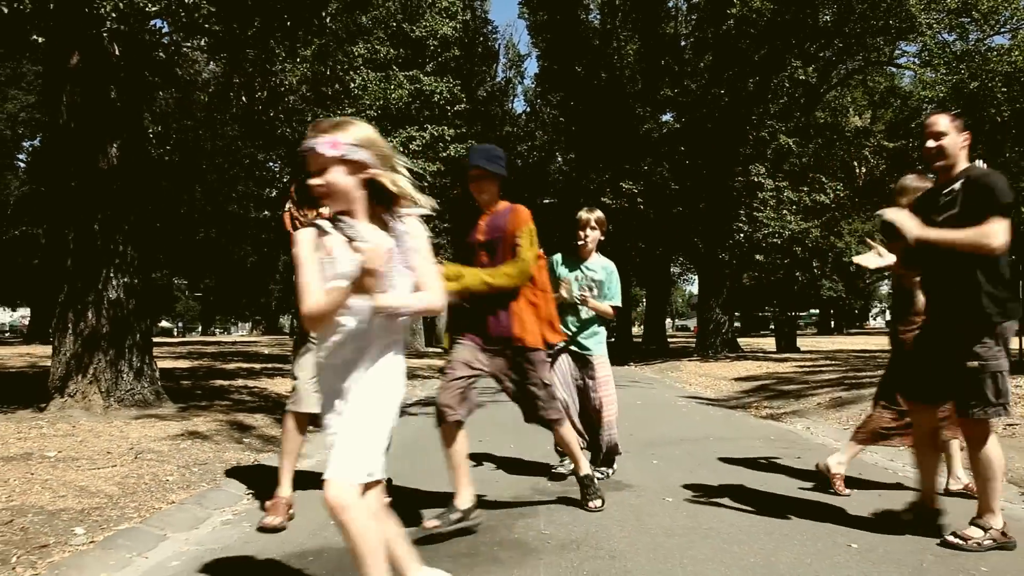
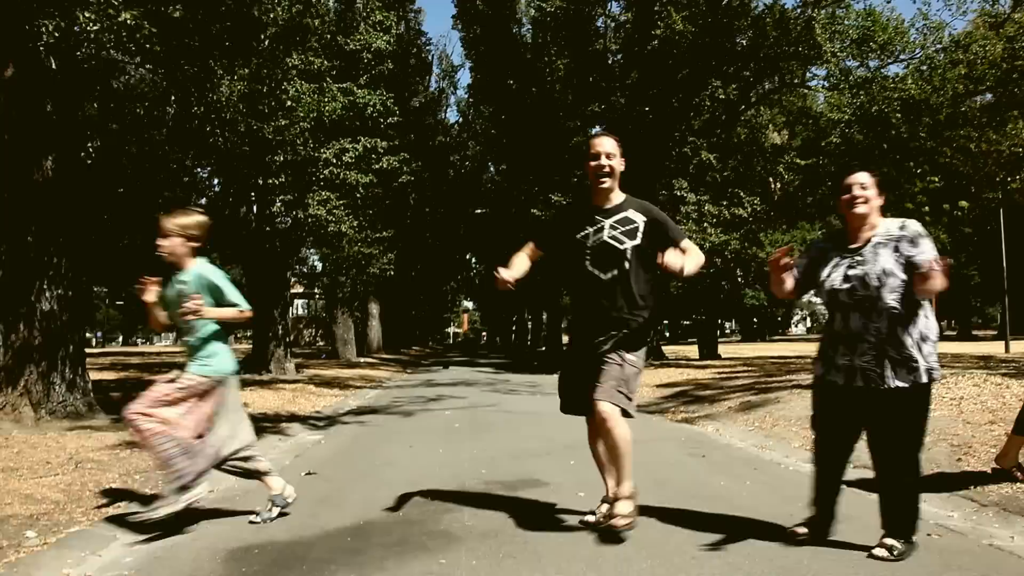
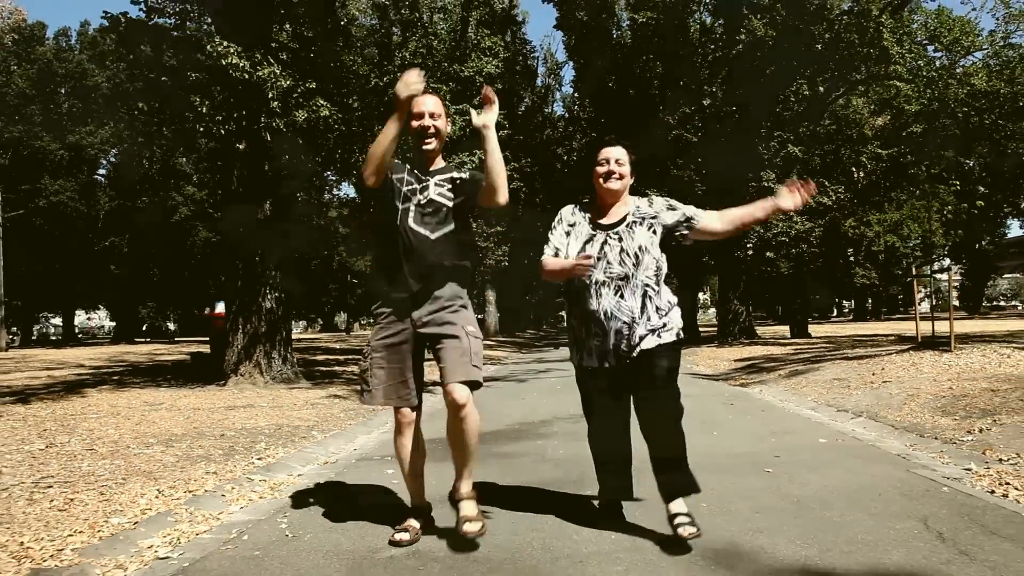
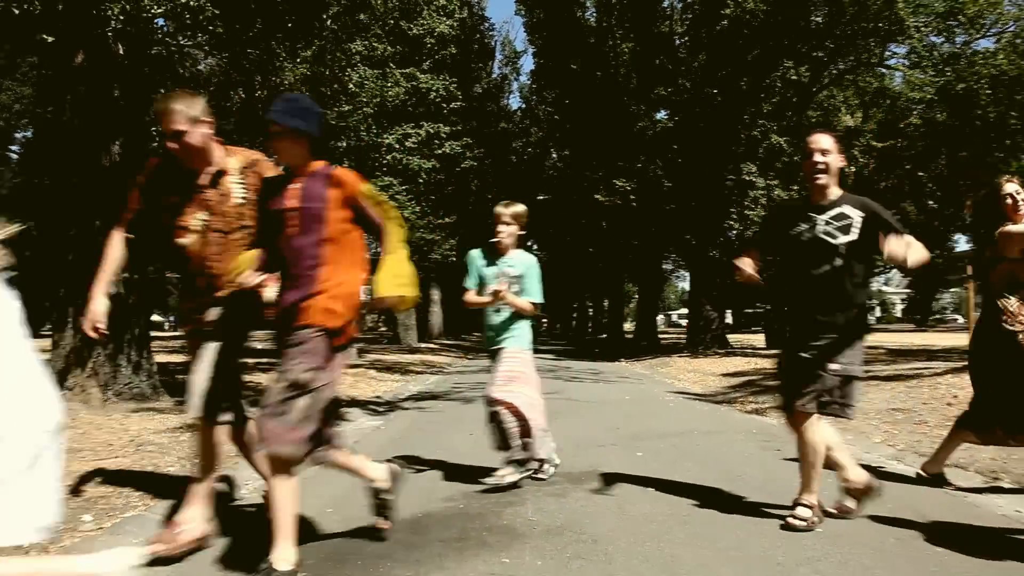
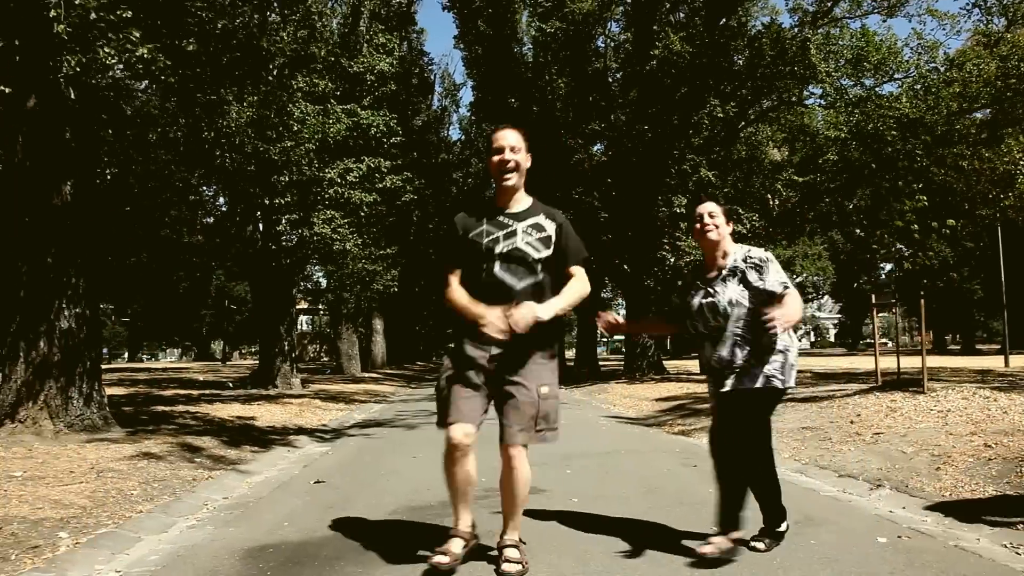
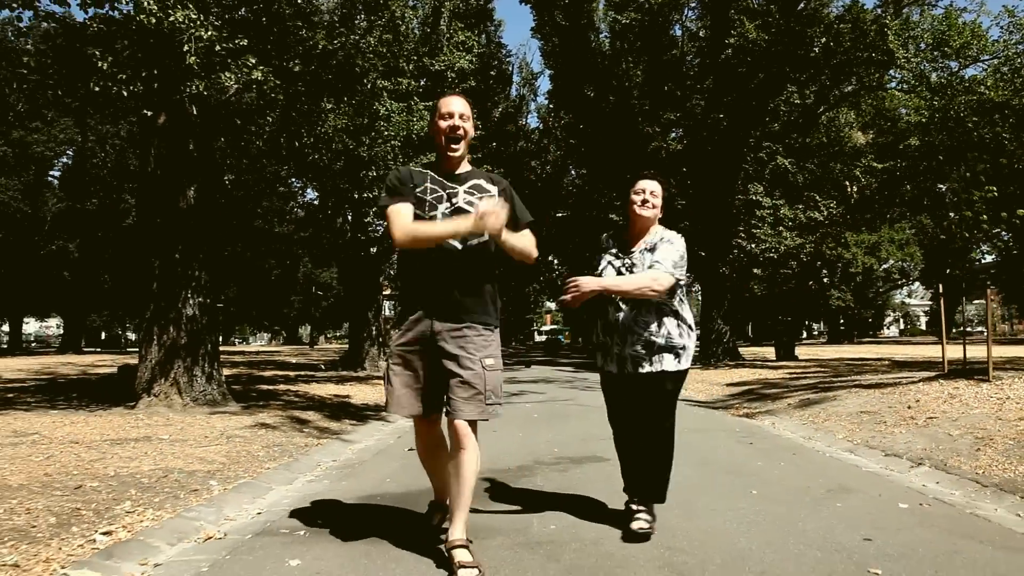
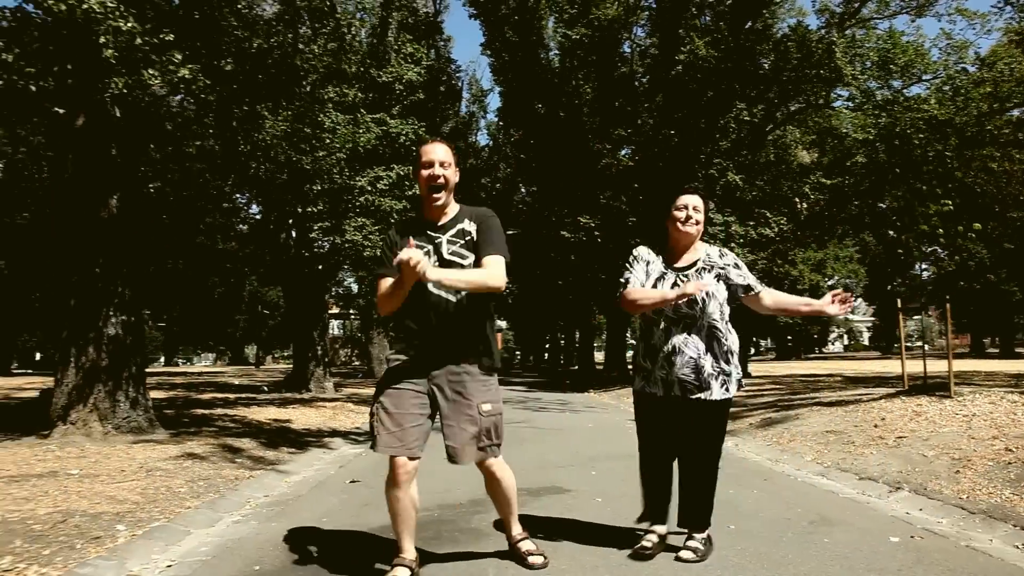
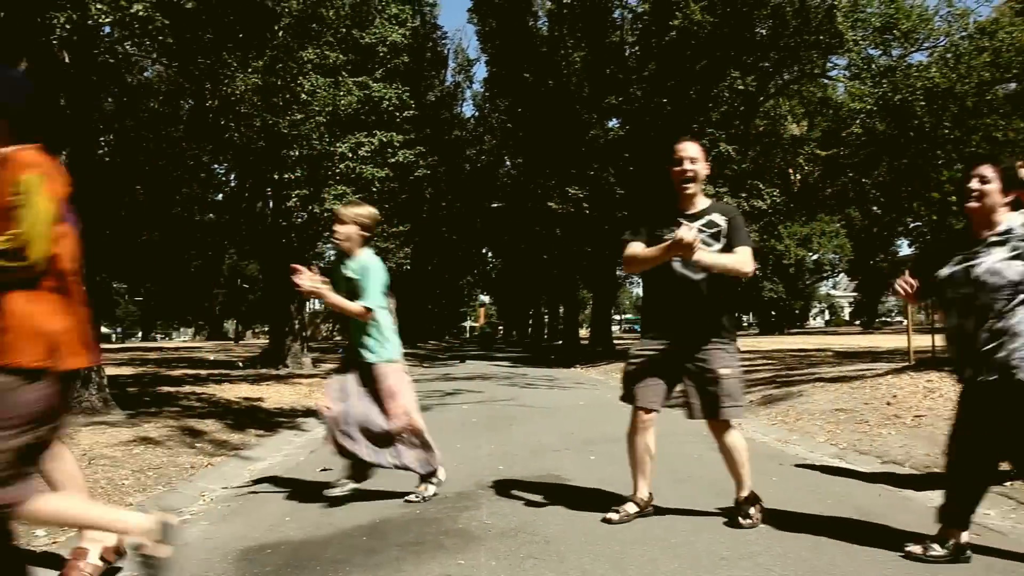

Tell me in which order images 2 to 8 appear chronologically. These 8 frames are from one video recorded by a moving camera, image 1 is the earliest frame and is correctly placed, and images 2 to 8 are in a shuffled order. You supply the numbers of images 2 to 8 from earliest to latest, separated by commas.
4, 8, 2, 5, 7, 6, 3
